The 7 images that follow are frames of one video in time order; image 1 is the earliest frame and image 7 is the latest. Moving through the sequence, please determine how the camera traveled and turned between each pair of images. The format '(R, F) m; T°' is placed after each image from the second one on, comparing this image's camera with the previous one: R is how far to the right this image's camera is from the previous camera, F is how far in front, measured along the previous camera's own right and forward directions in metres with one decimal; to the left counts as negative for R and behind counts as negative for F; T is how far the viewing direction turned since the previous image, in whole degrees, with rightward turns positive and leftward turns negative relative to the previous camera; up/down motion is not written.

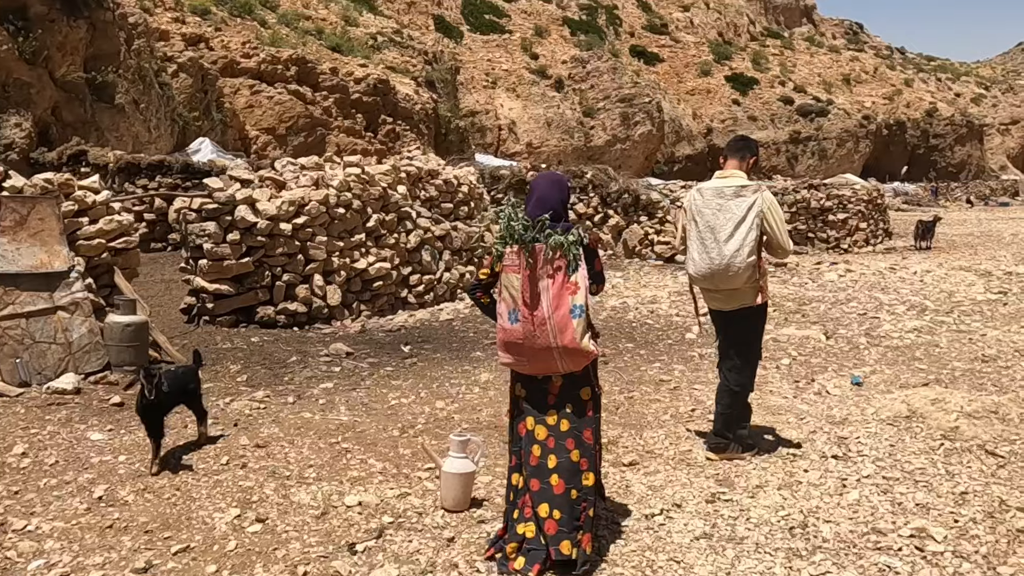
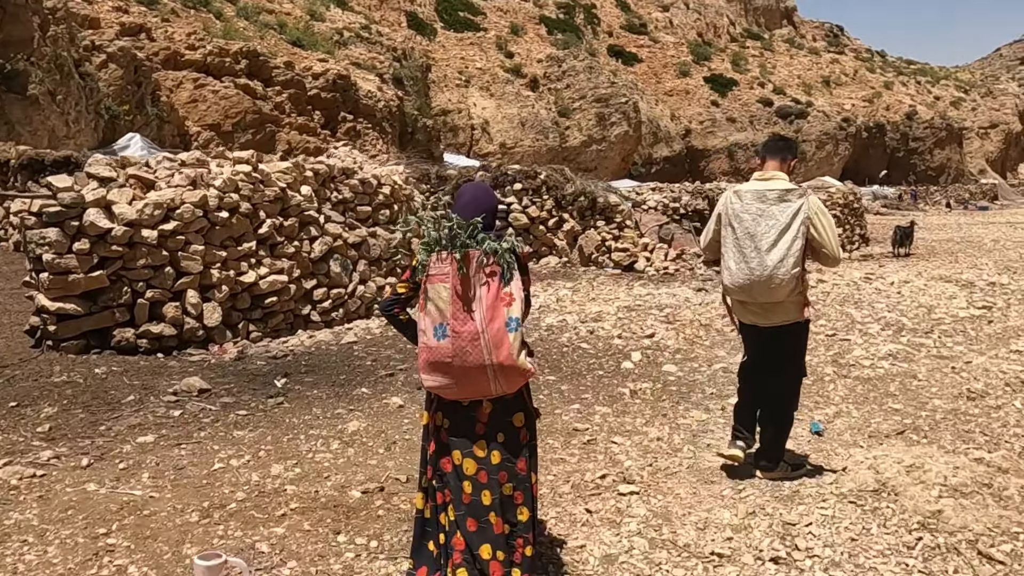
(+0.5, +1.0) m; +1°
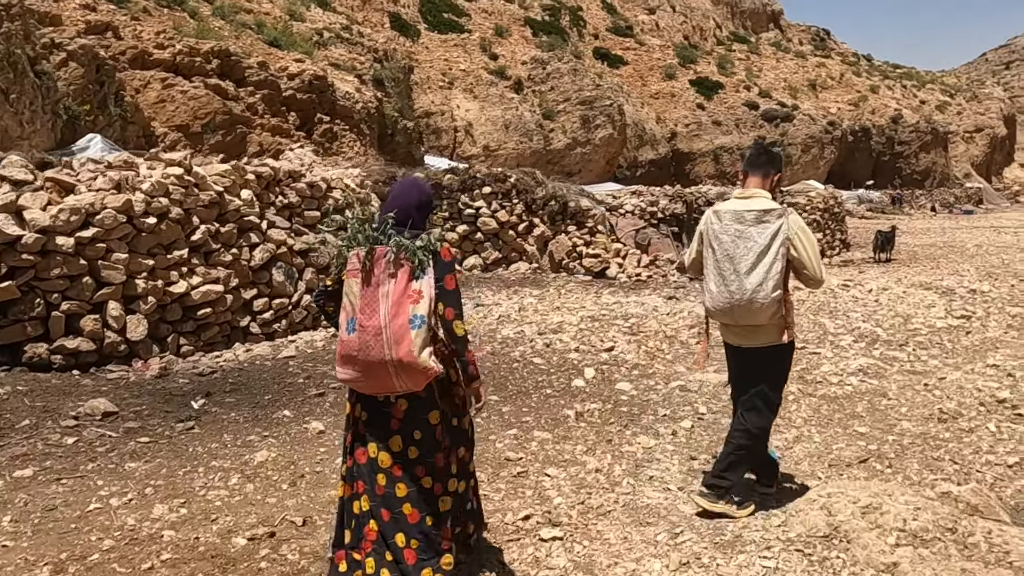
(+0.3, +0.4) m; +1°
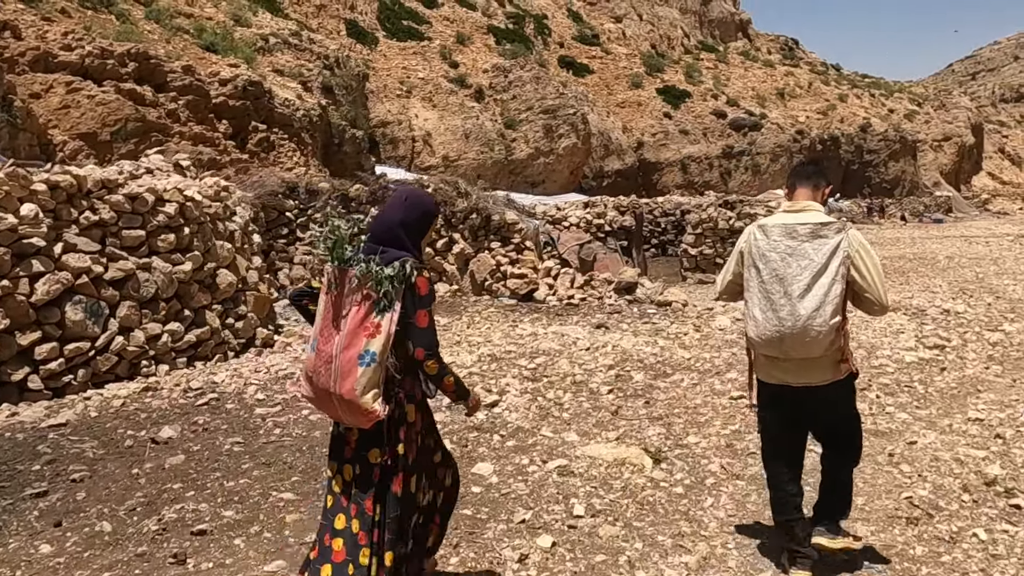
(+0.8, +1.4) m; +2°
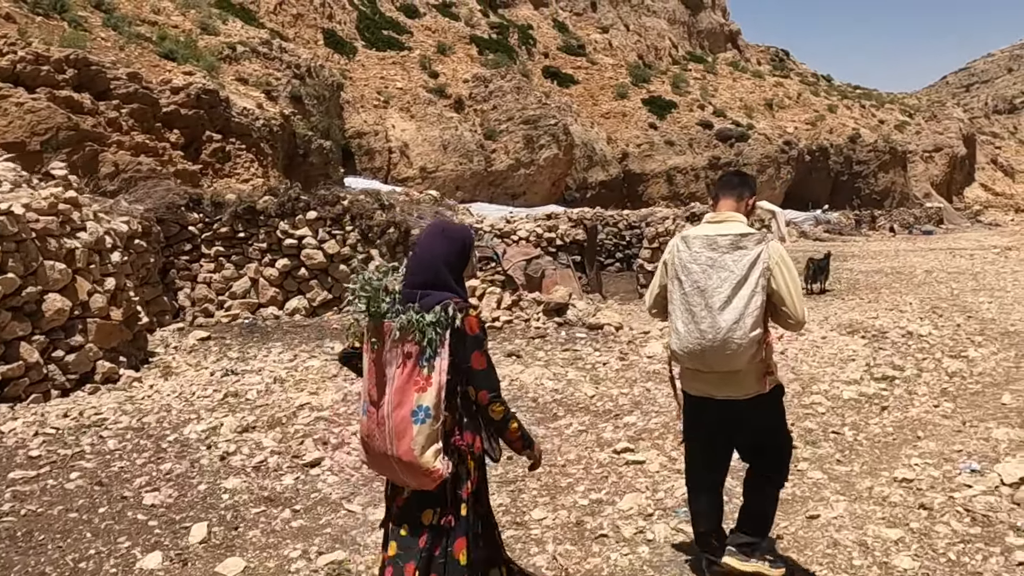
(+0.9, +0.9) m; 0°
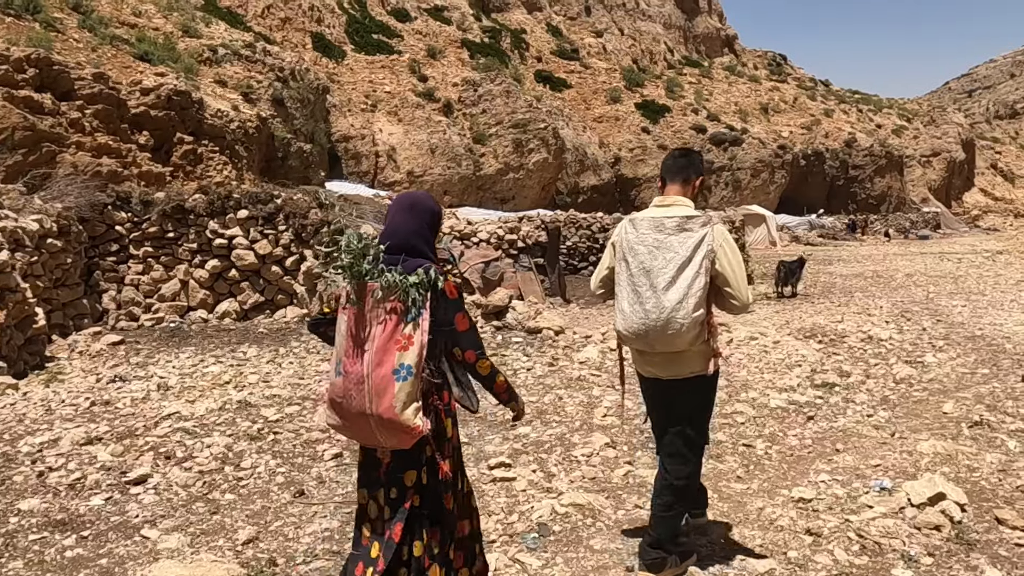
(+0.7, +0.4) m; 0°
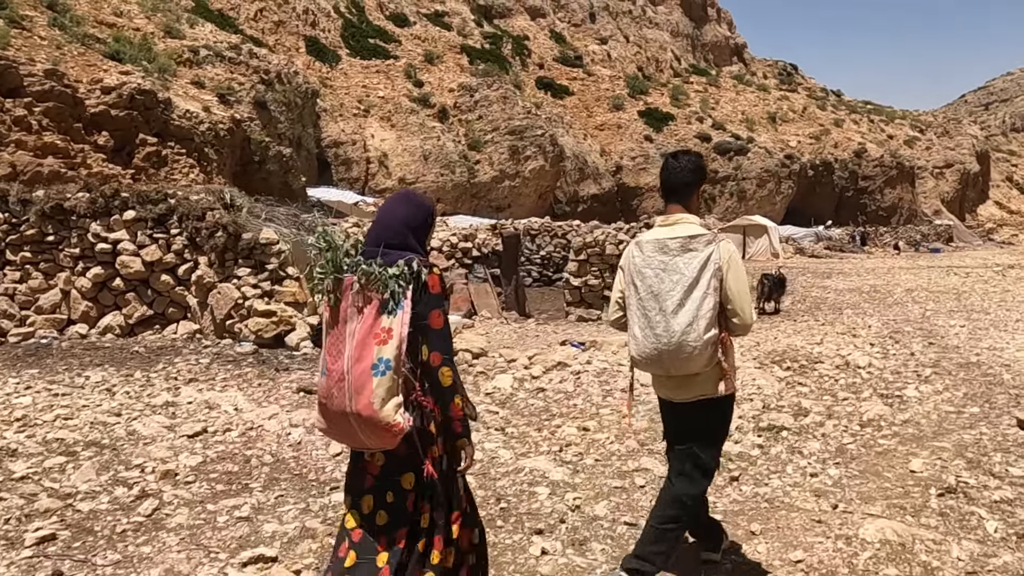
(+0.9, +1.2) m; -1°
